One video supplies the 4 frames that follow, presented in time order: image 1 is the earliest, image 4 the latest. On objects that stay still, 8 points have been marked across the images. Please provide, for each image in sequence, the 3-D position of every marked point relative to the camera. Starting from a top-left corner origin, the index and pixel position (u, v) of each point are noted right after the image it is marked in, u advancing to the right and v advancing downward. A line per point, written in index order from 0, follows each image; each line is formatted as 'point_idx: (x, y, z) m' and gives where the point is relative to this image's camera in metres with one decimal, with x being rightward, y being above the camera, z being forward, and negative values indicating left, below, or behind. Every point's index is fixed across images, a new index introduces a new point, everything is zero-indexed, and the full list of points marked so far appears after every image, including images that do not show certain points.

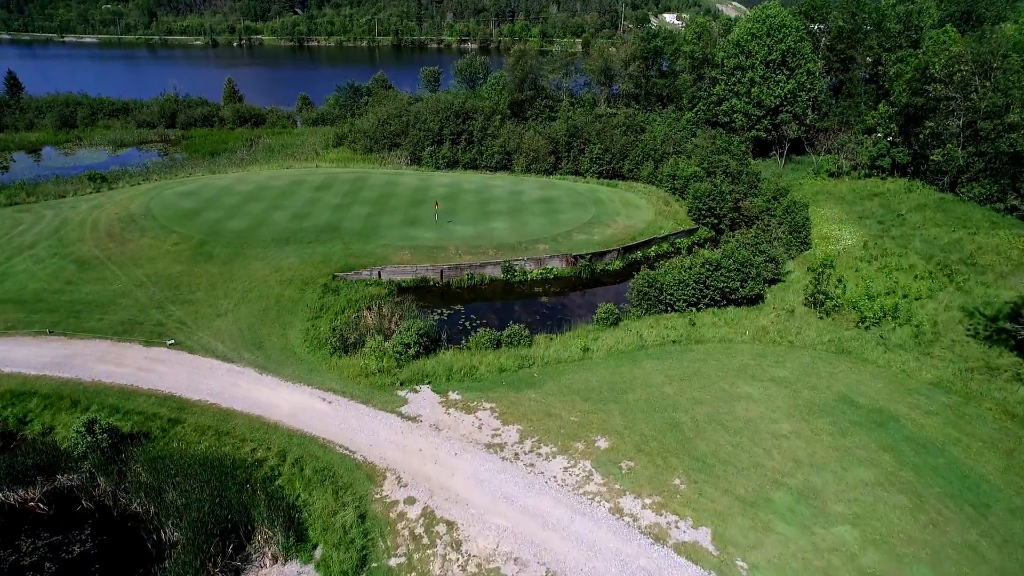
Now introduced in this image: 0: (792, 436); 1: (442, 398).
0: (+7.5, -4.0, +16.4) m
1: (-2.1, -3.3, +18.2) m
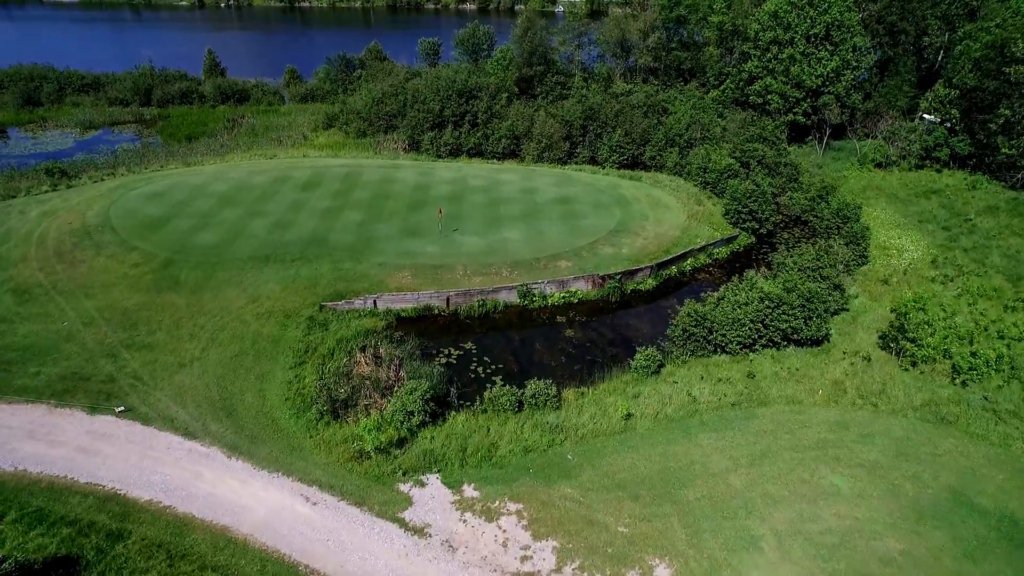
0: (+8.3, -5.7, +12.8) m
1: (-1.4, -5.0, +14.6) m
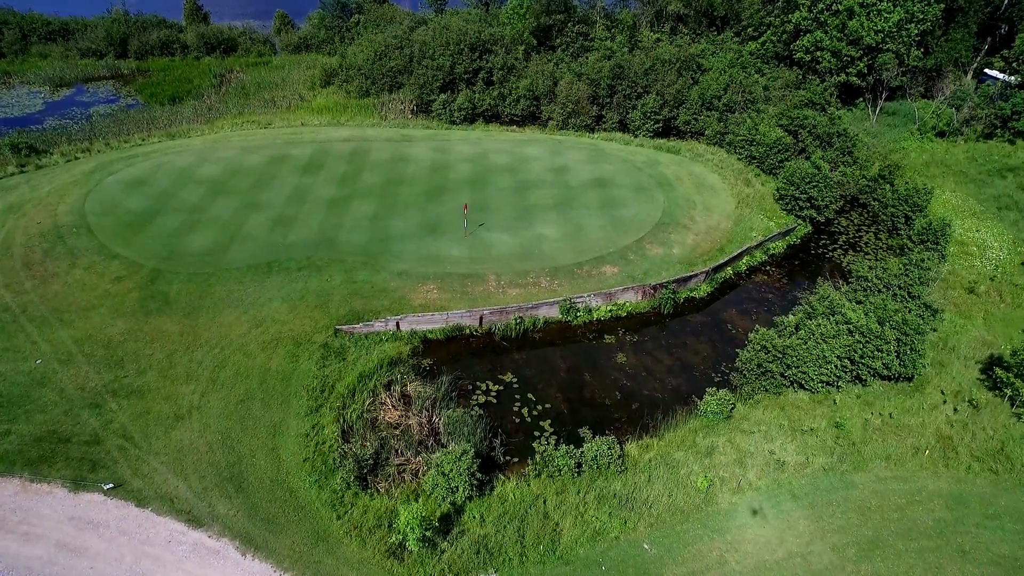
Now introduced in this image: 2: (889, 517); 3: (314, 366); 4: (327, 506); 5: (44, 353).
0: (+9.7, -7.3, +10.6) m
1: (+0.1, -6.4, +12.2) m
2: (+8.7, -5.2, +13.9) m
3: (-5.8, -2.3, +18.0) m
4: (-4.3, -5.1, +14.1) m
5: (-13.5, -1.8, +17.6) m
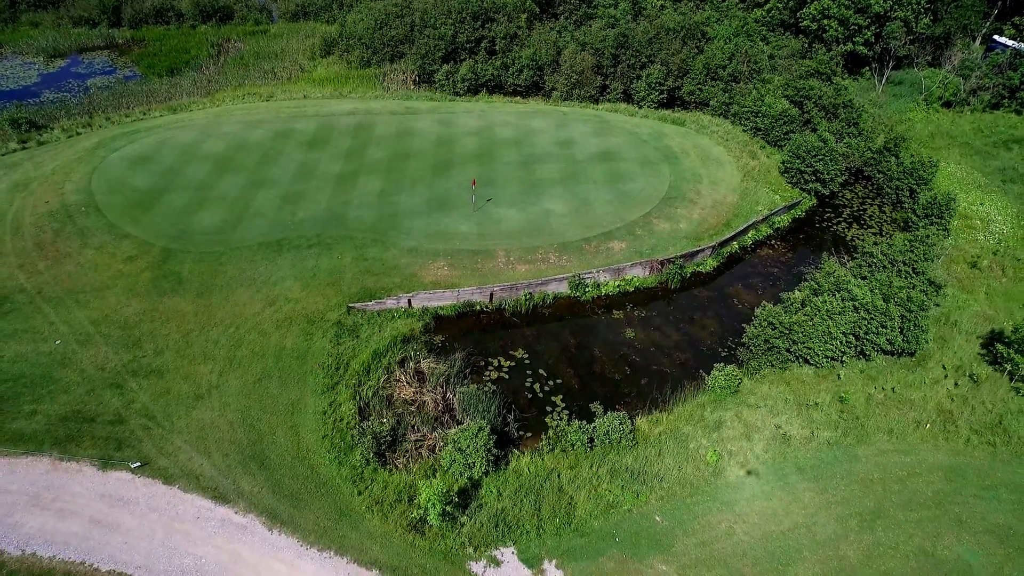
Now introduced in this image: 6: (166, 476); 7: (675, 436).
0: (+10.1, -7.0, +11.2) m
1: (+0.5, -6.1, +12.8) m
2: (+9.0, -4.8, +14.5) m
3: (-5.5, -1.7, +18.3) m
4: (-3.9, -4.7, +14.5) m
5: (-13.2, -1.3, +17.8) m
6: (-8.2, -4.4, +14.5) m
7: (+4.3, -3.9, +16.0) m
